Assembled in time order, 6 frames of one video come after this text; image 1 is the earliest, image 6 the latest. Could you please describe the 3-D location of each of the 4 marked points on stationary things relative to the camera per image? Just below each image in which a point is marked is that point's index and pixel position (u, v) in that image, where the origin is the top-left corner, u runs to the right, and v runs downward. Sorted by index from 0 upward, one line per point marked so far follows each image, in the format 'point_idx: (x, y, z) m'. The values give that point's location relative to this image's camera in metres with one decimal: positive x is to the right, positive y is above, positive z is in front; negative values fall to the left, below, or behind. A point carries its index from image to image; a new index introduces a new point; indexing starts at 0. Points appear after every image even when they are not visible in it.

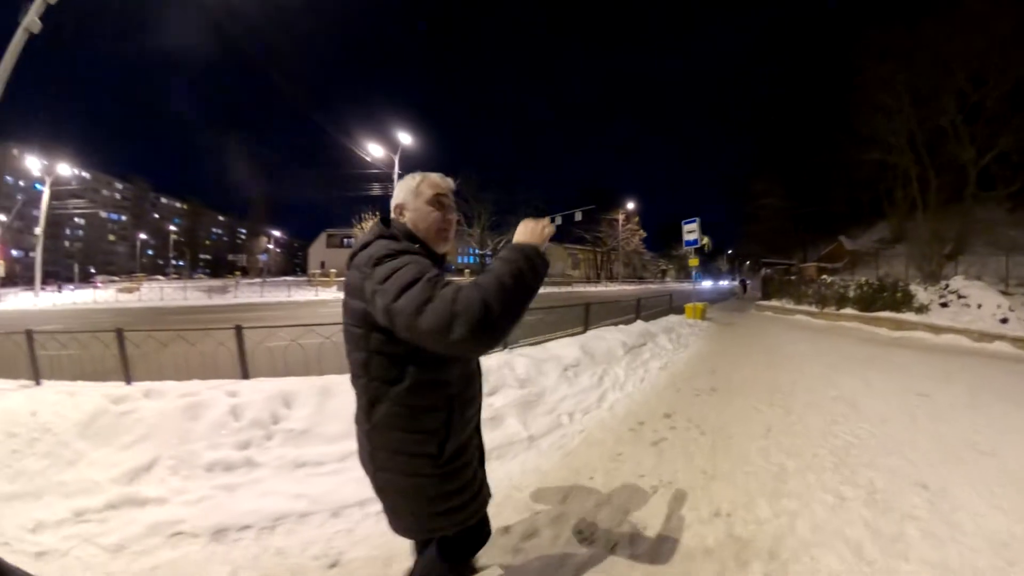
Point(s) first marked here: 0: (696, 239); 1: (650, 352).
0: (+4.6, +1.3, +10.5) m
1: (+2.3, -1.1, +7.0) m
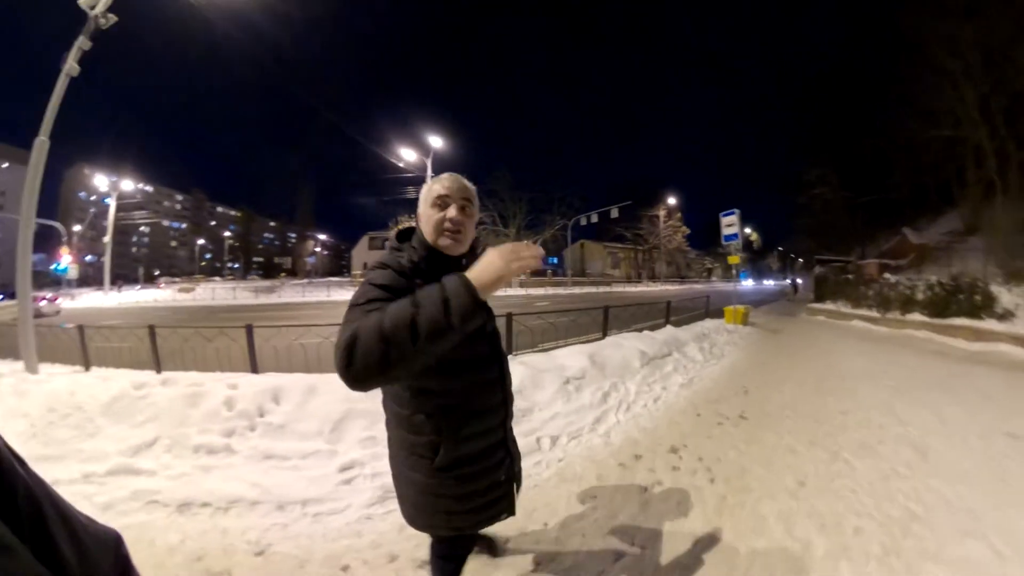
0: (+5.0, +1.3, +9.4) m
1: (+2.5, -1.1, +6.3) m
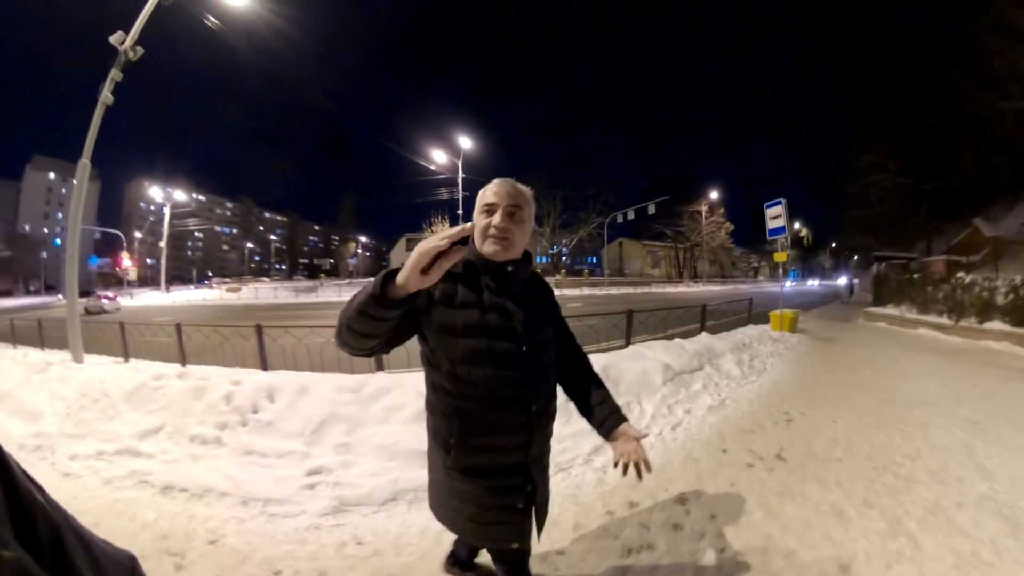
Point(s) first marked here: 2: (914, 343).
0: (+5.4, +1.2, +8.4) m
1: (+2.6, -1.2, +5.5) m
2: (+7.7, -1.1, +8.1) m
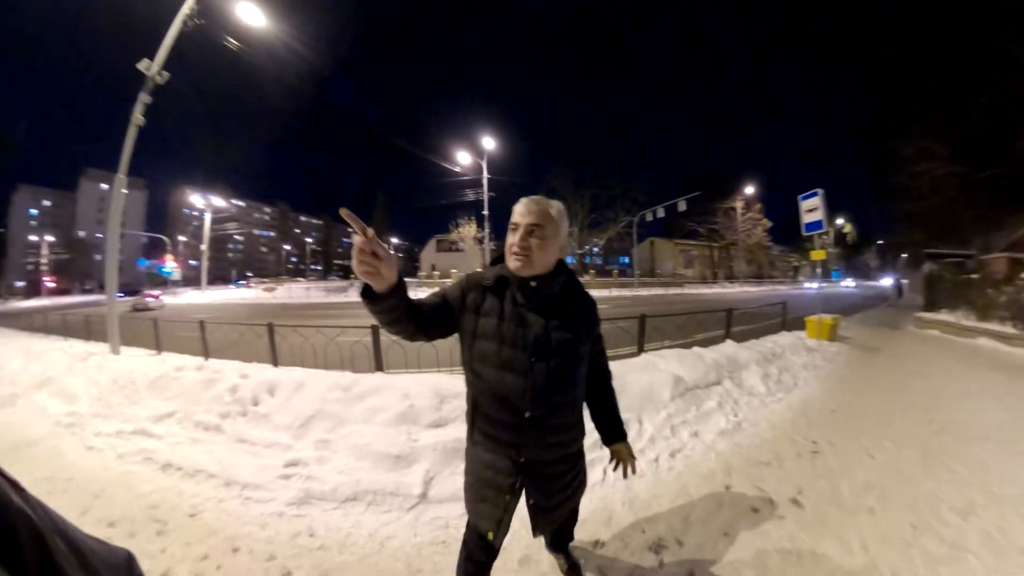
0: (+5.5, +1.2, +7.6) m
1: (+2.5, -1.3, +5.0) m
2: (+7.8, -1.1, +7.1) m
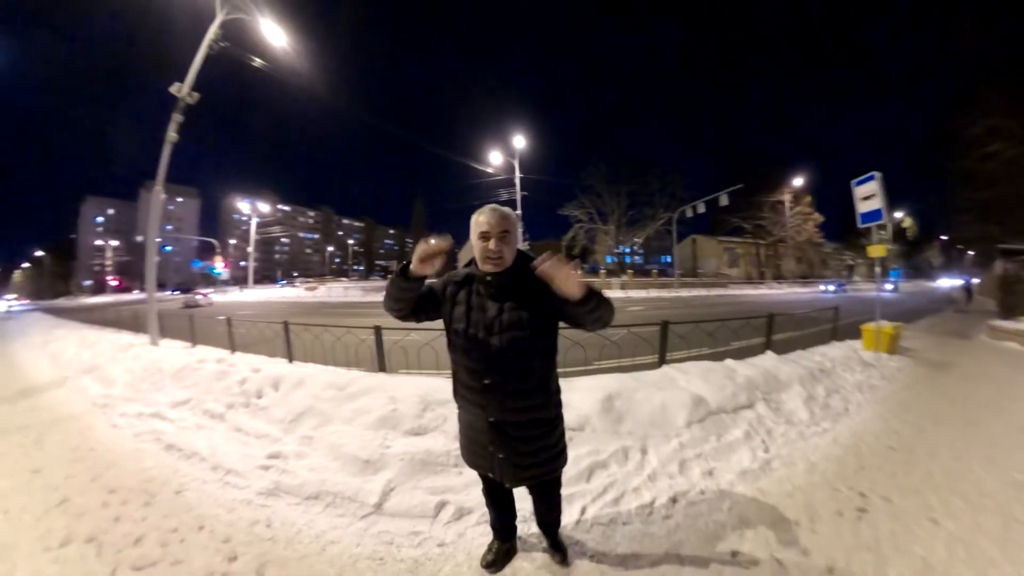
0: (+5.7, +1.1, +6.6) m
1: (+2.4, -1.4, +4.2) m
2: (+7.9, -1.2, +5.8) m
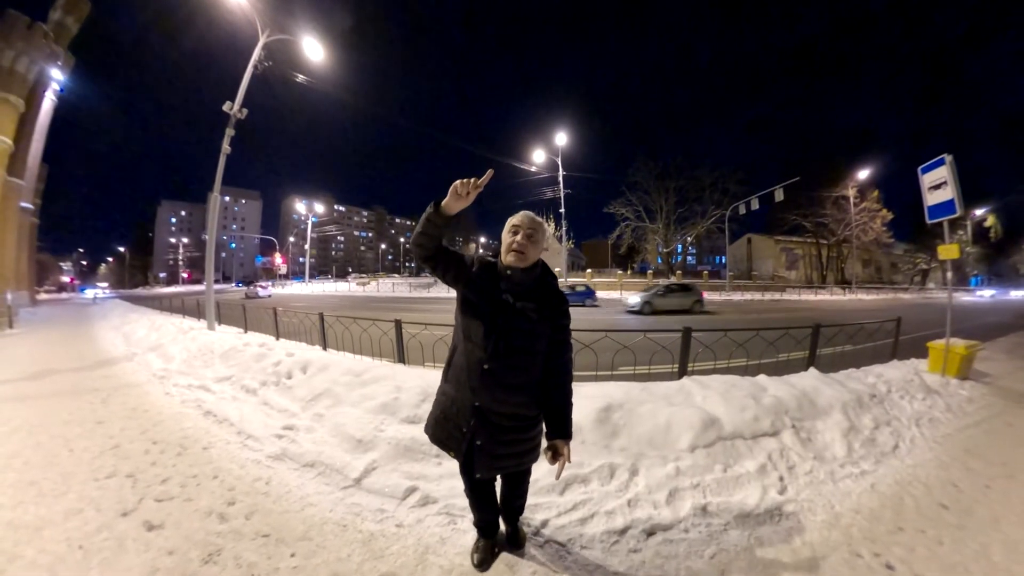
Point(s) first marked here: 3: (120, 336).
0: (+5.8, +1.0, +5.5) m
1: (+2.2, -1.5, +3.6) m
2: (+7.9, -1.4, +4.5) m
3: (-13.4, -1.8, +14.4) m
